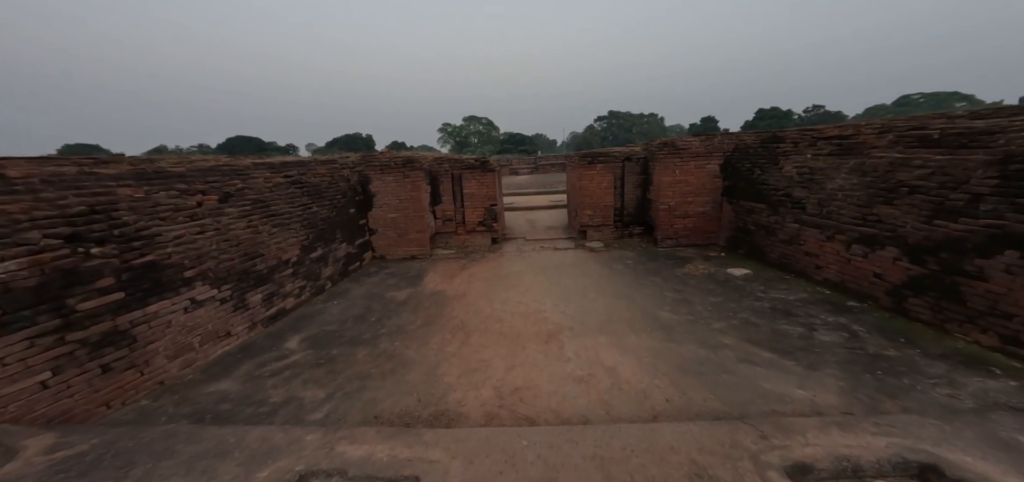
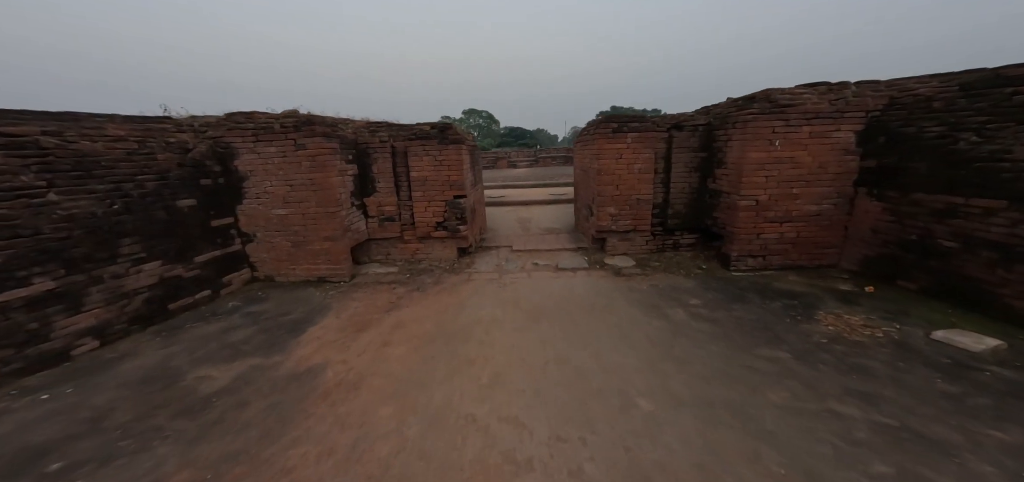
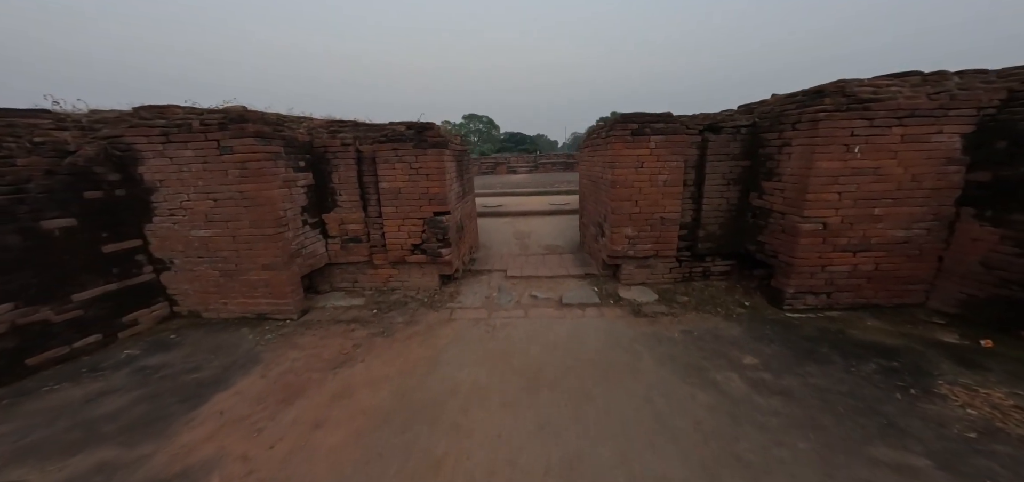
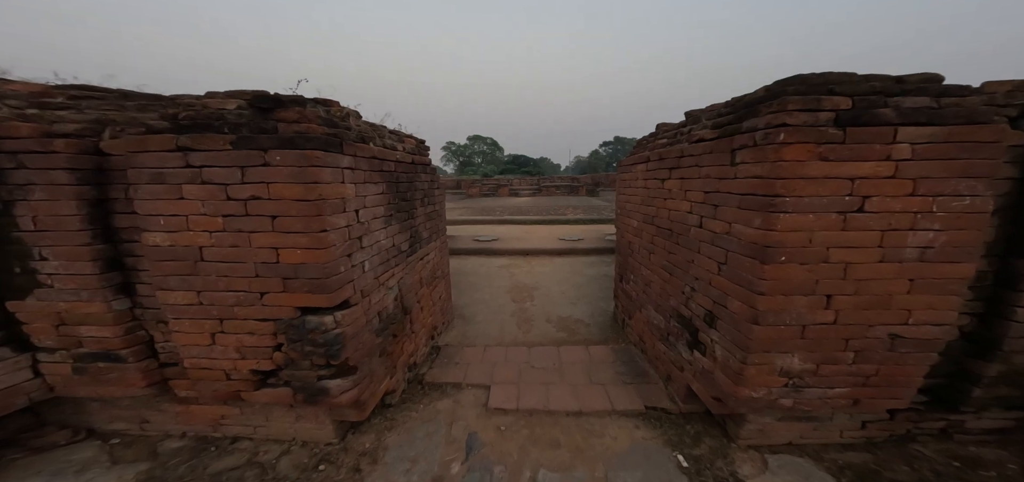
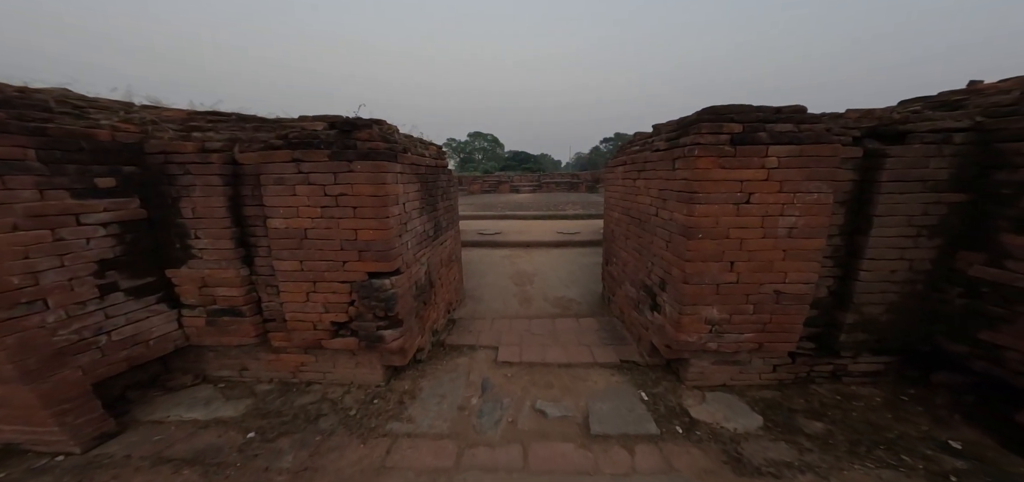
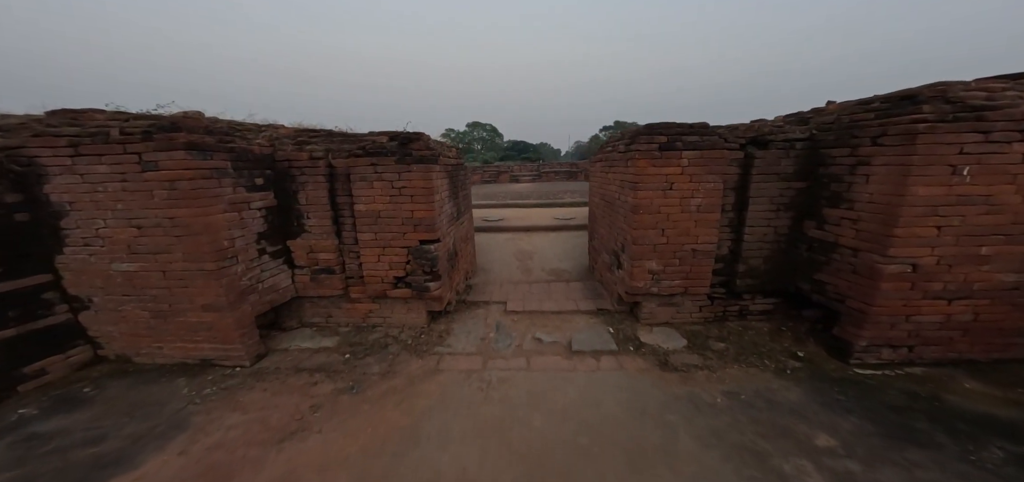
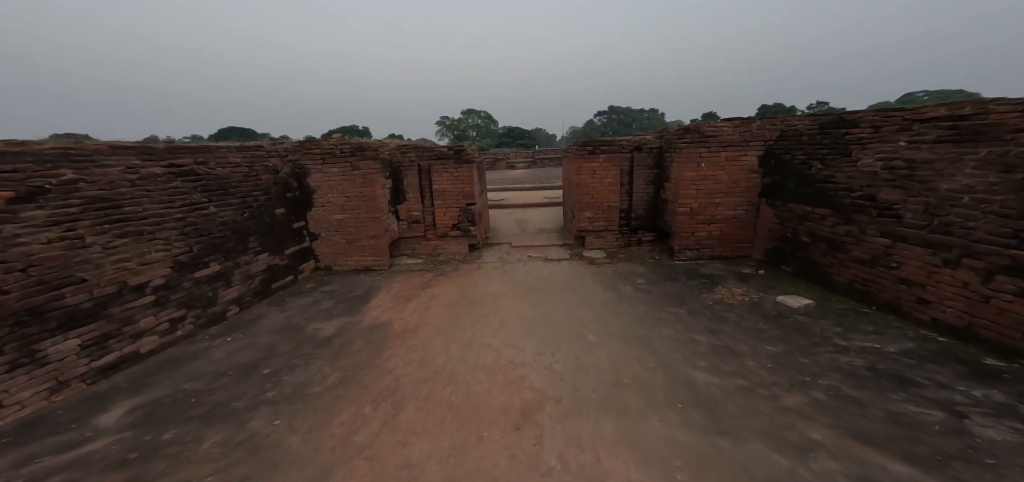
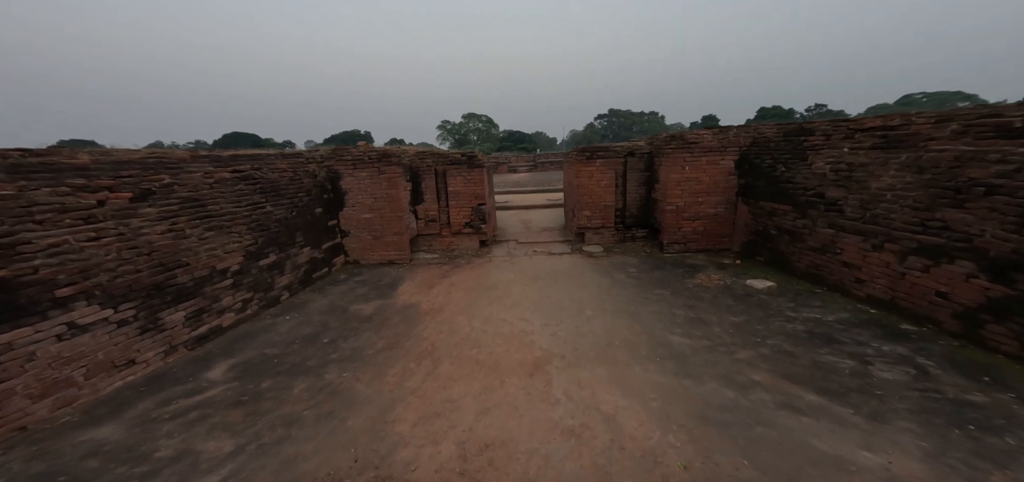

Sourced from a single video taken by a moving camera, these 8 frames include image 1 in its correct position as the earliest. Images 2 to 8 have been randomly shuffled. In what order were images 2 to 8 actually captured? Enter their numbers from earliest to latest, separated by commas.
8, 7, 2, 3, 6, 5, 4
